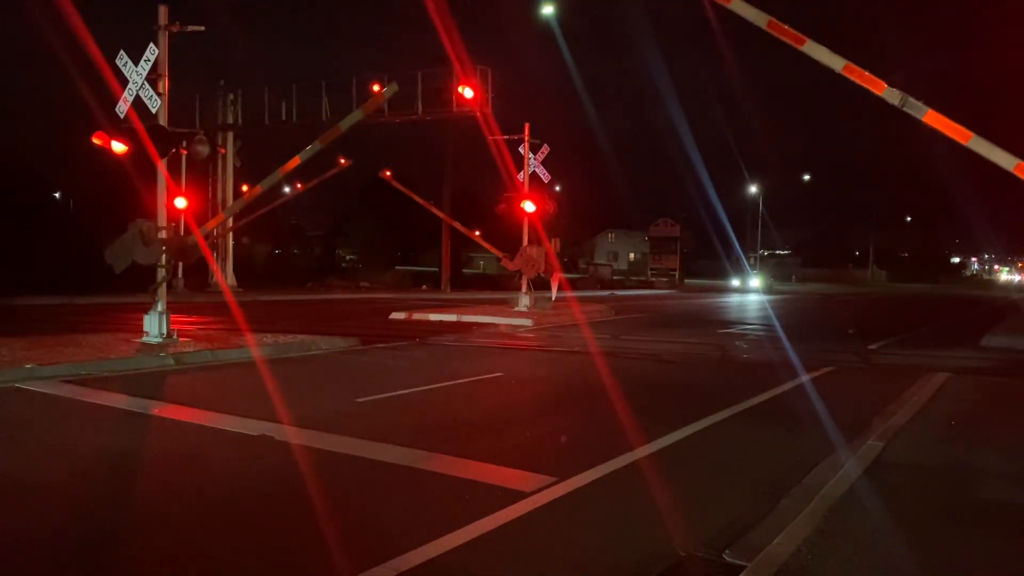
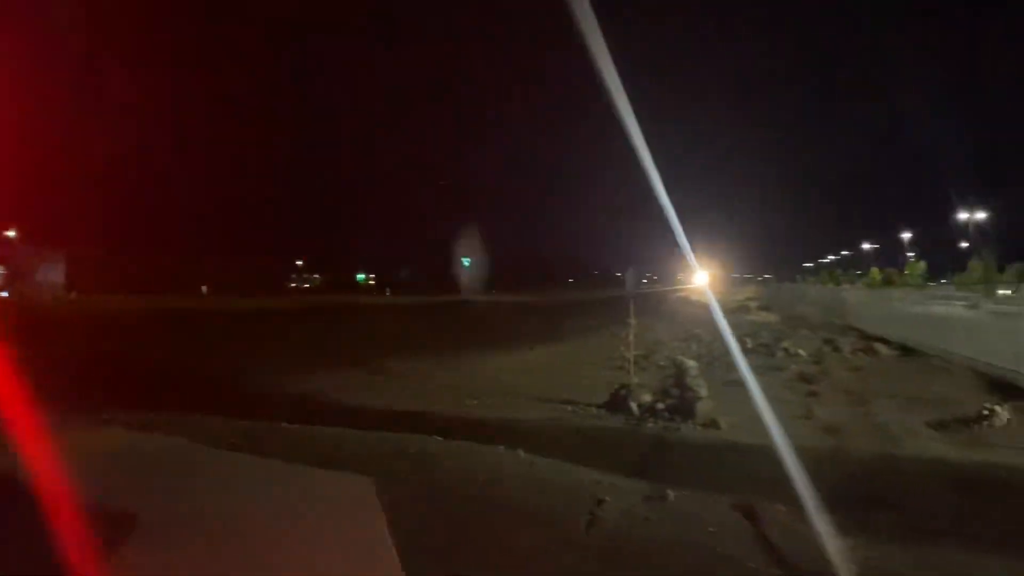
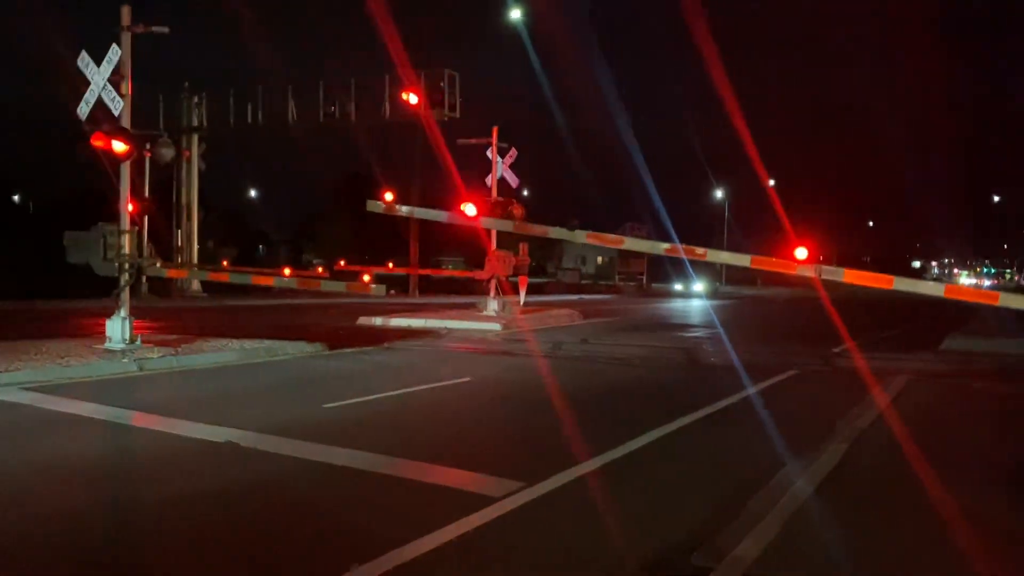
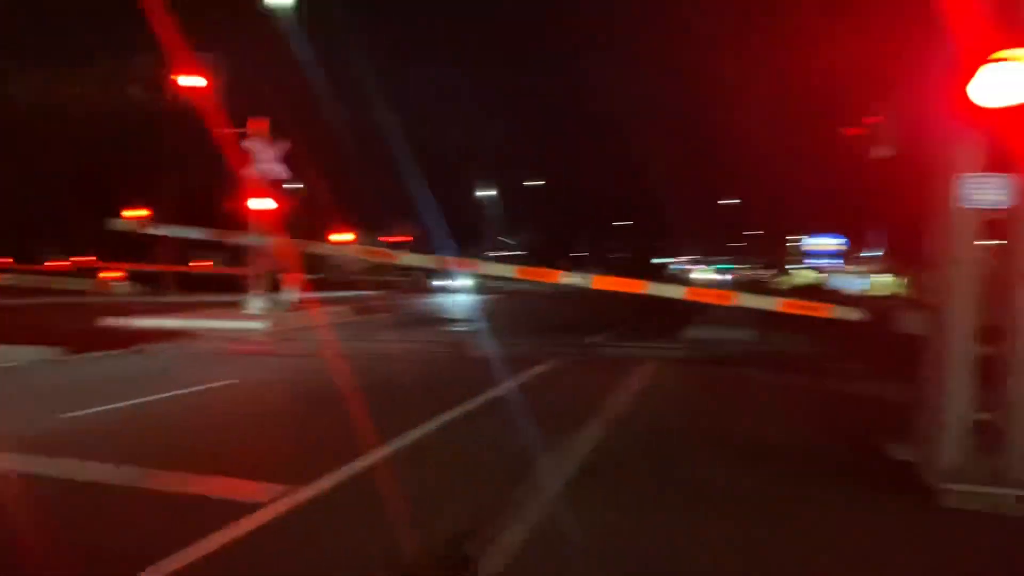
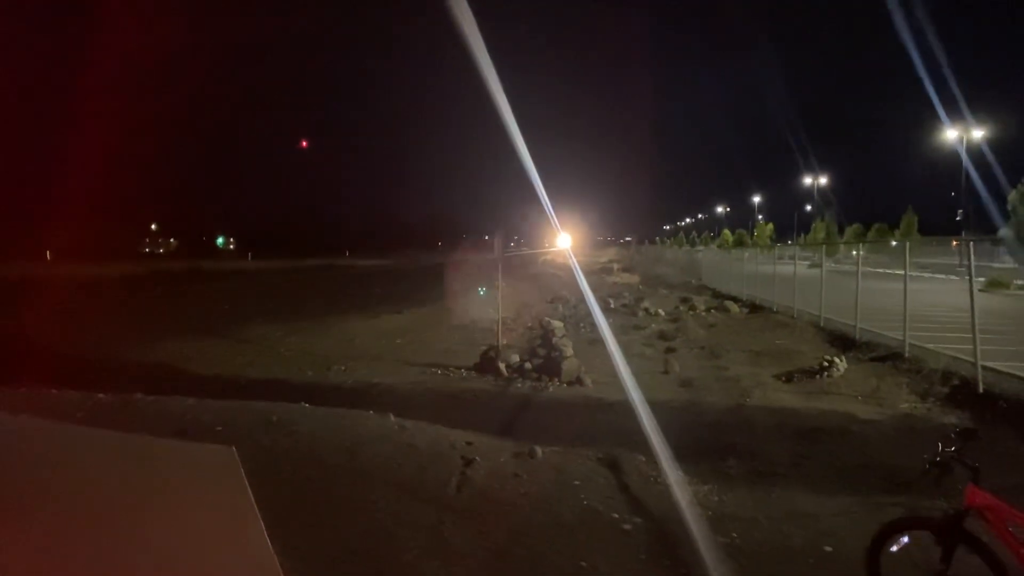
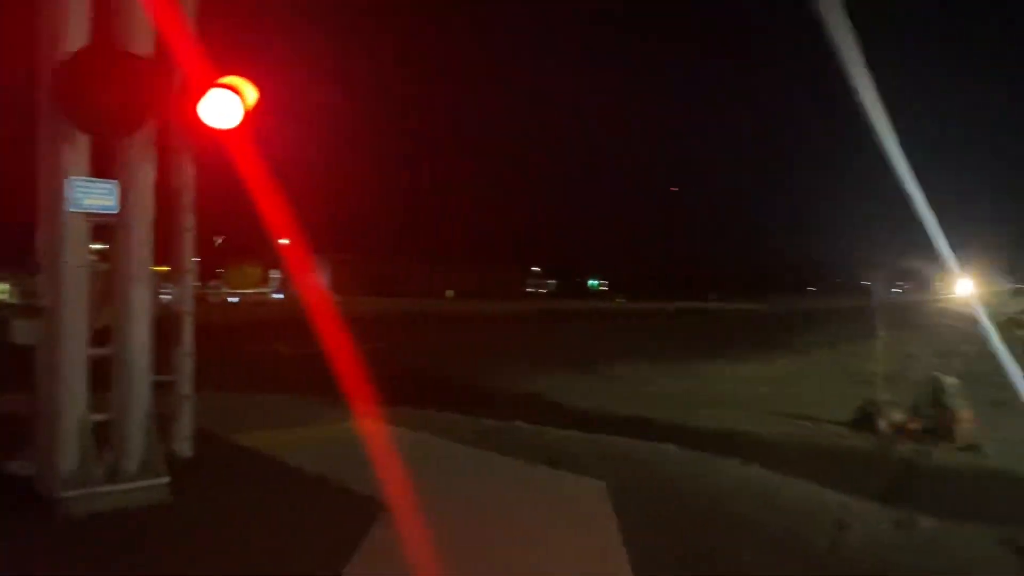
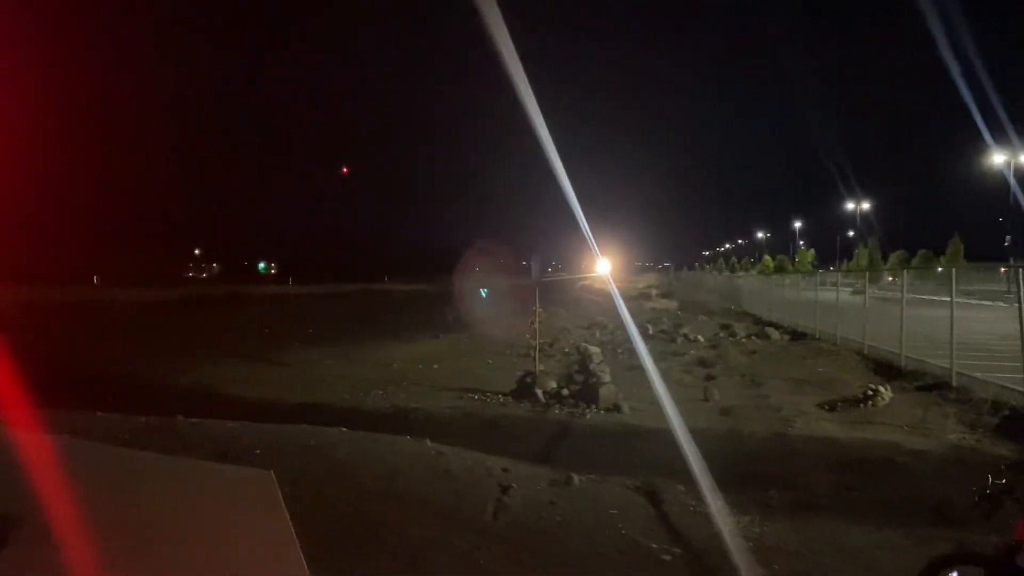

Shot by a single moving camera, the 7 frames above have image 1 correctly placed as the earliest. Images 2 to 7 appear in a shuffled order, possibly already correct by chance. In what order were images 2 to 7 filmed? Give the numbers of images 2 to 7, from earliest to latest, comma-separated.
3, 4, 6, 2, 7, 5
